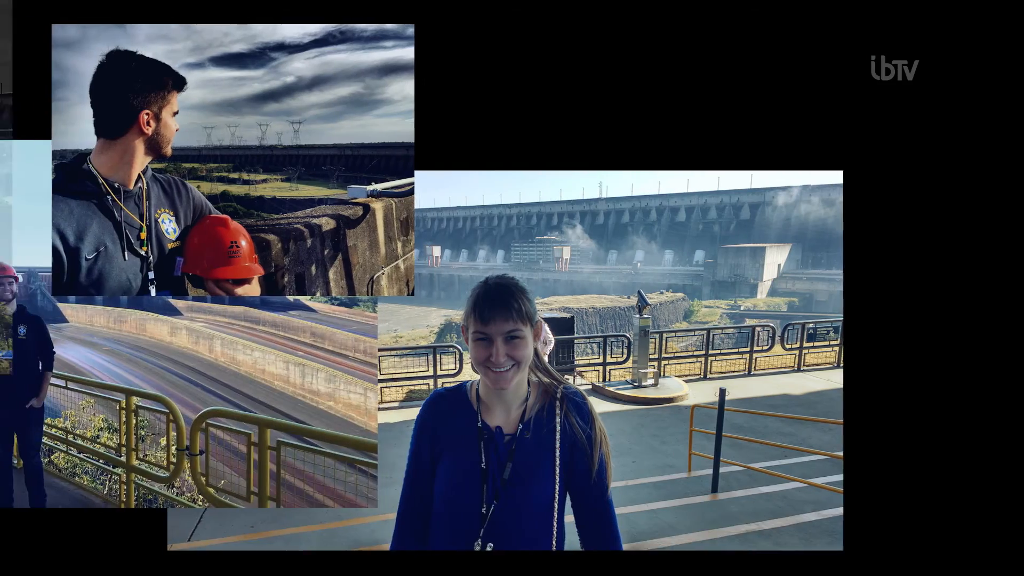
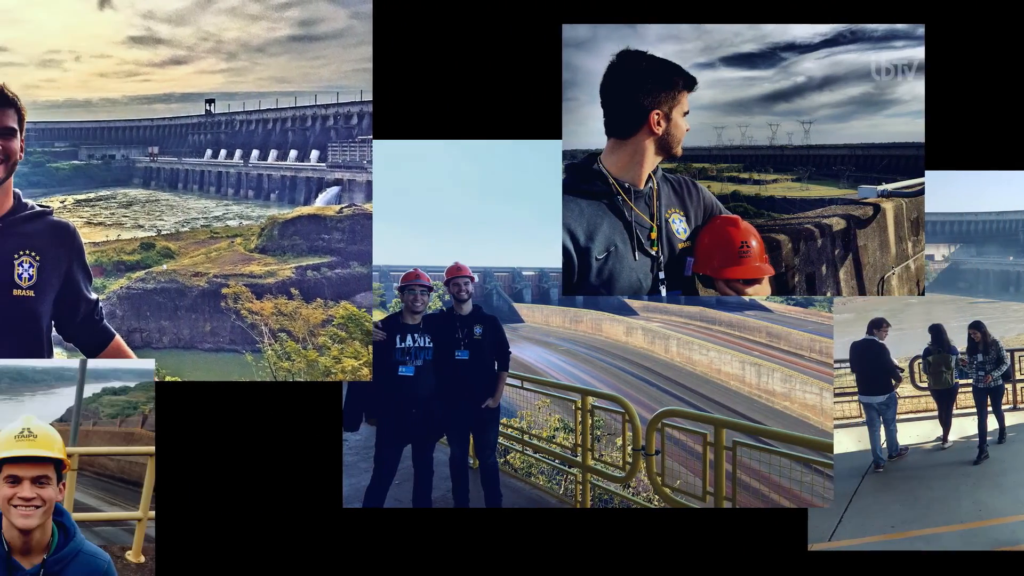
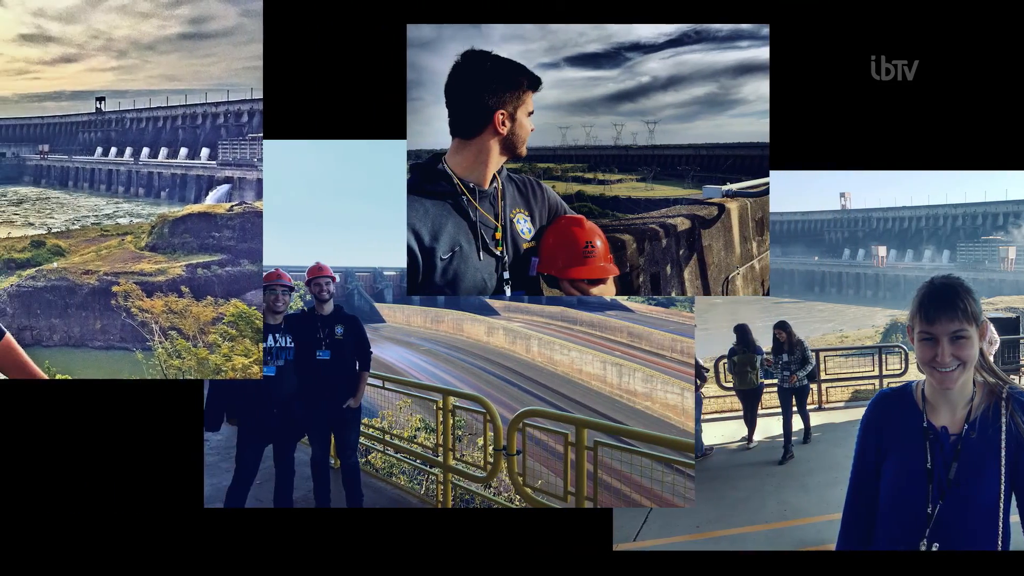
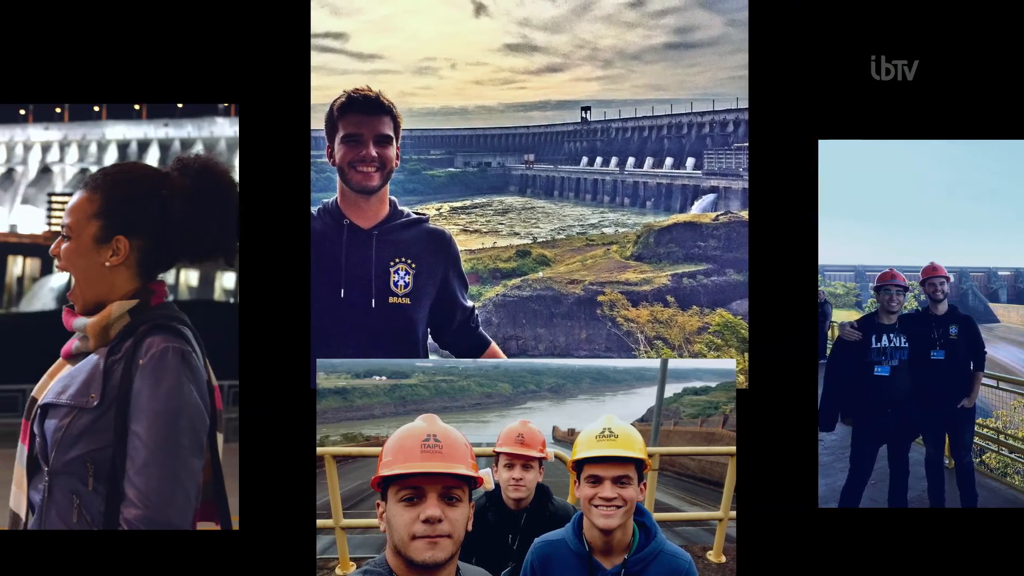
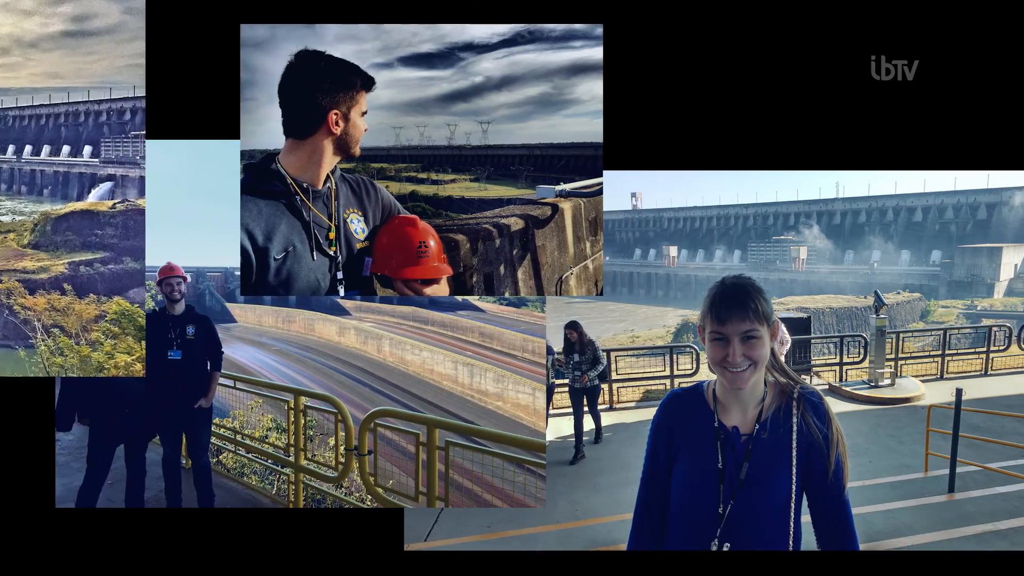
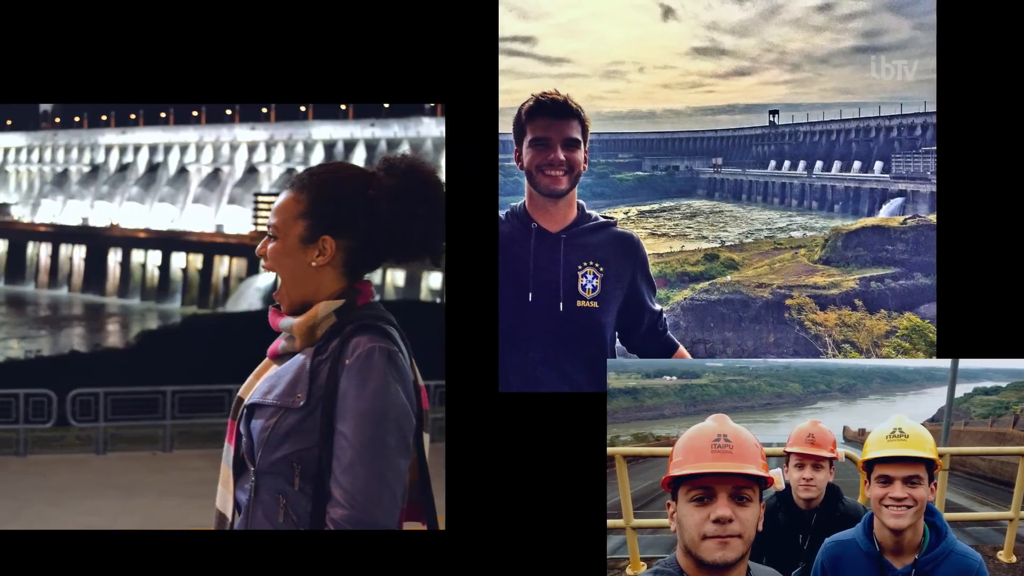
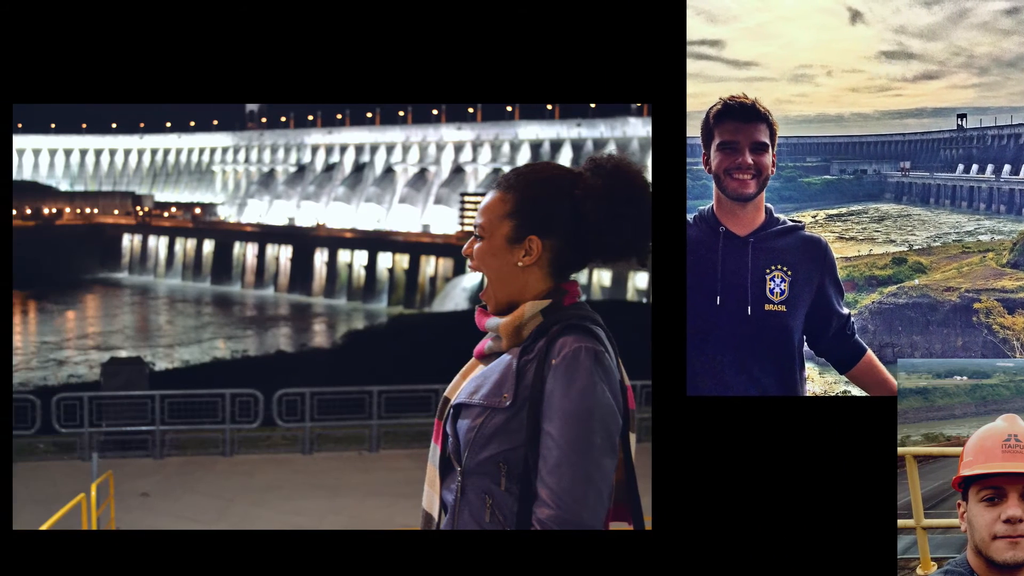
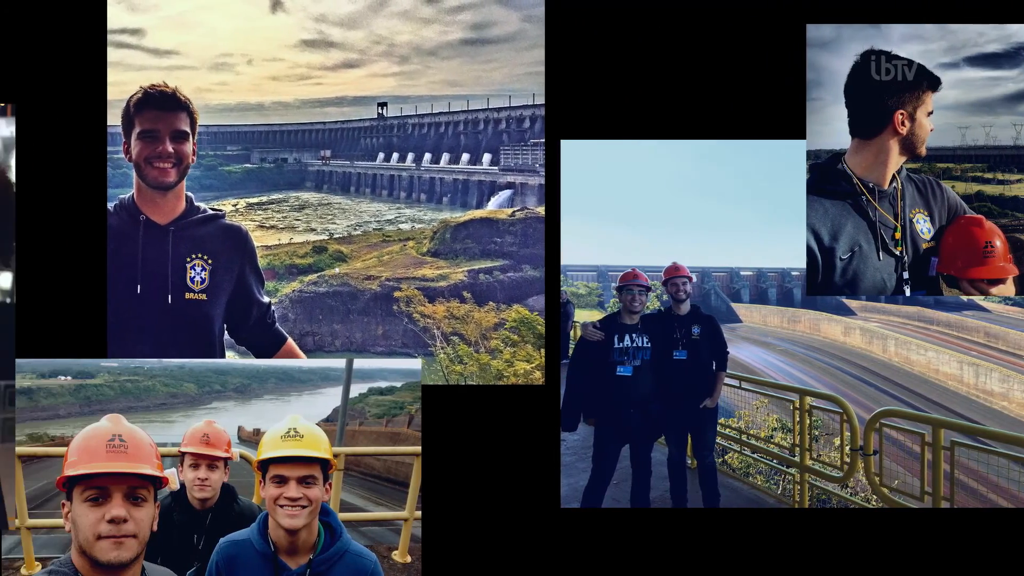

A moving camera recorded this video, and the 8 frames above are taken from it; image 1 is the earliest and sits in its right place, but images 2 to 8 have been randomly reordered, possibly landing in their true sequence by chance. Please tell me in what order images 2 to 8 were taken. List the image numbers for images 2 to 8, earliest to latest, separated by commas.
5, 3, 2, 8, 4, 6, 7
